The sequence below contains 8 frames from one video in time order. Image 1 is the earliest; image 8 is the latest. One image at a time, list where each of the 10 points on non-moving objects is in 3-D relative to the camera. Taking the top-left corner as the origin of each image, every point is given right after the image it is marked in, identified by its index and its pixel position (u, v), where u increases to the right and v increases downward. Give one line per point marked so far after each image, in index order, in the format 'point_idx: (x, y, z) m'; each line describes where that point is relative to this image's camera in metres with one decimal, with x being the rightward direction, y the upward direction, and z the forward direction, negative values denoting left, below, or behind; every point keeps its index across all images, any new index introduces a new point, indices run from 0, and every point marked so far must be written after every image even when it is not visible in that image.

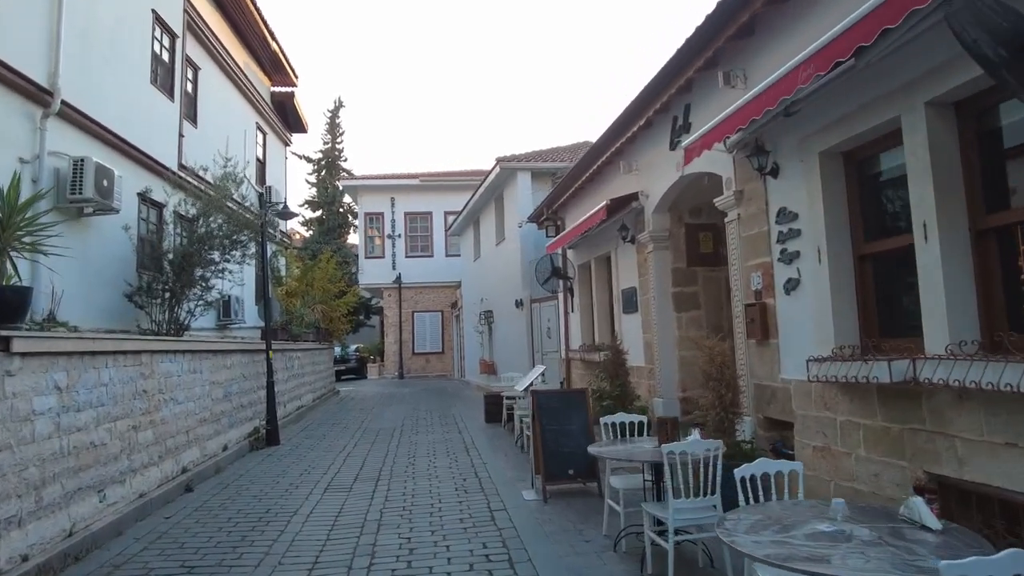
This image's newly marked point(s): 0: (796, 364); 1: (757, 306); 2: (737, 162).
0: (+2.5, -0.7, +5.5) m
1: (+2.3, -0.2, +6.0) m
2: (+2.2, +1.2, +6.3) m
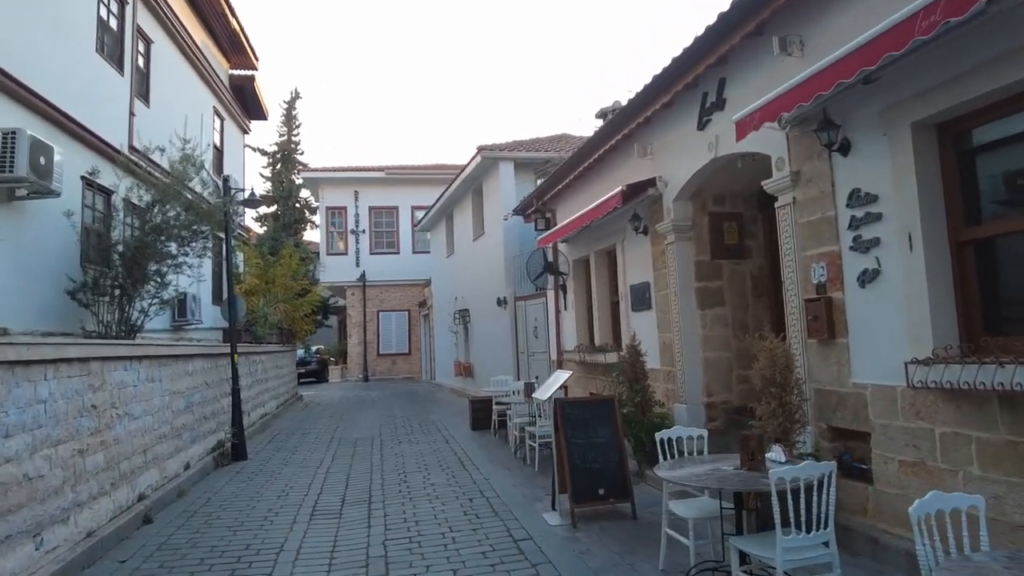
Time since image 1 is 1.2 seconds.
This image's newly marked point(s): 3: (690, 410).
0: (+2.7, -0.6, +4.8) m
1: (+2.5, -0.1, +5.3) m
2: (+2.5, +1.3, +5.6) m
3: (+2.1, -1.4, +7.5) m
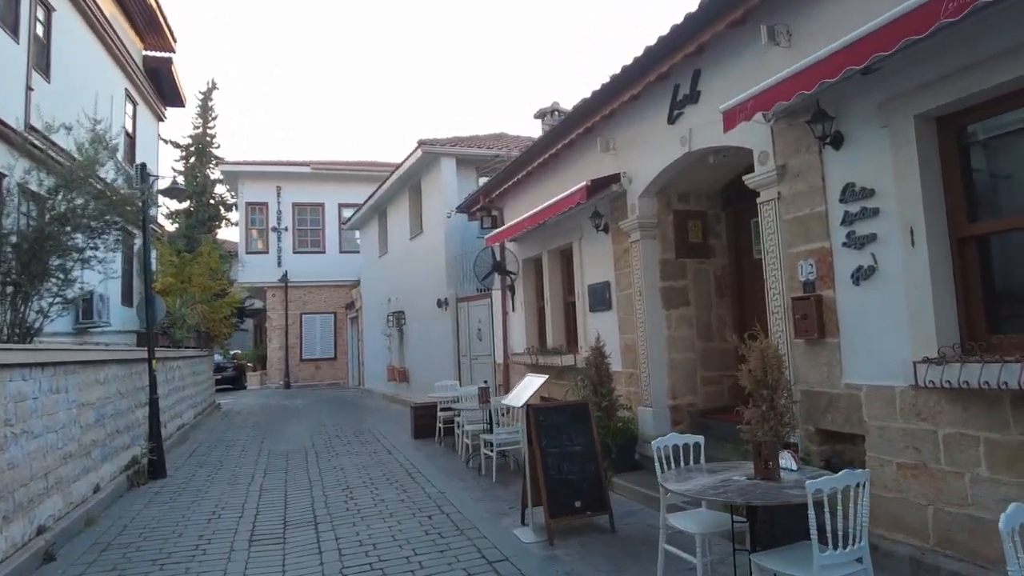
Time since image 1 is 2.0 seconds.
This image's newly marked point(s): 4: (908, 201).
0: (+2.6, -0.6, +4.7) m
1: (+2.4, -0.1, +5.1) m
2: (+2.2, +1.3, +5.4) m
3: (+1.6, -1.4, +7.3) m
4: (+2.7, +0.6, +4.4) m
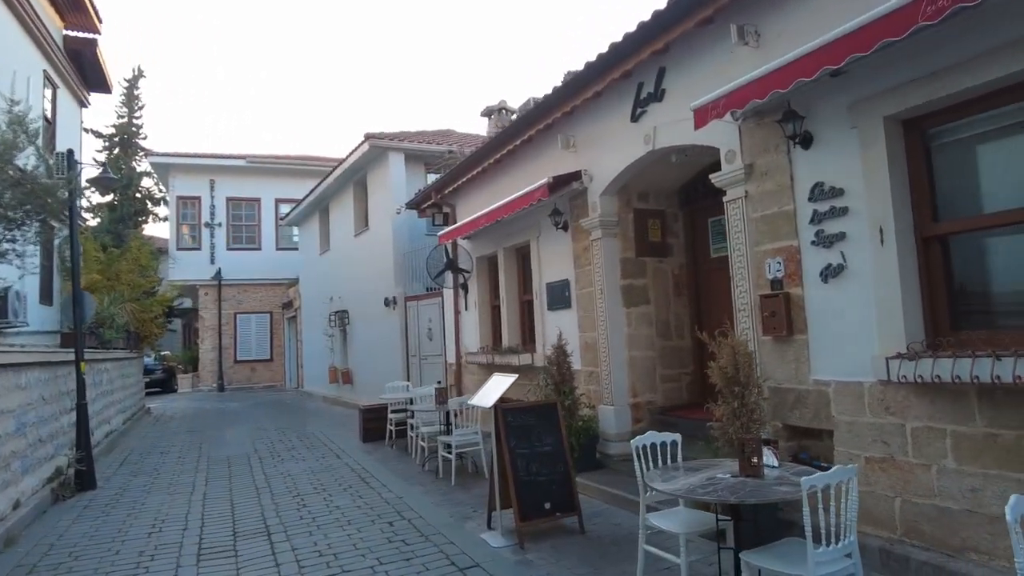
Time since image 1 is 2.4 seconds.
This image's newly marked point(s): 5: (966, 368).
0: (+2.4, -0.6, +4.8) m
1: (+2.1, -0.1, +5.2) m
2: (+2.0, +1.3, +5.5) m
3: (+1.2, -1.4, +7.3) m
4: (+2.5, +0.6, +4.5) m
5: (+2.7, -0.5, +3.9) m
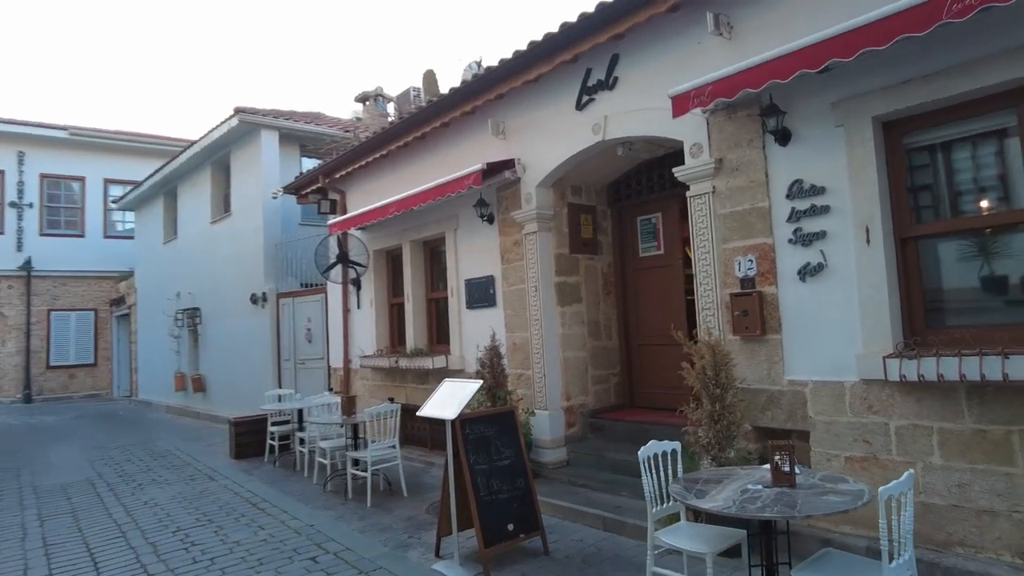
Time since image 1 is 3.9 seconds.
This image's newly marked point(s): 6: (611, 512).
0: (+2.2, -0.5, +4.7) m
1: (+1.9, -0.1, +5.0) m
2: (+1.7, +1.3, +5.3) m
3: (+0.4, -1.4, +6.8) m
4: (+2.4, +0.6, +4.5) m
5: (+2.8, -0.5, +3.9) m
6: (+0.8, -1.9, +5.5) m
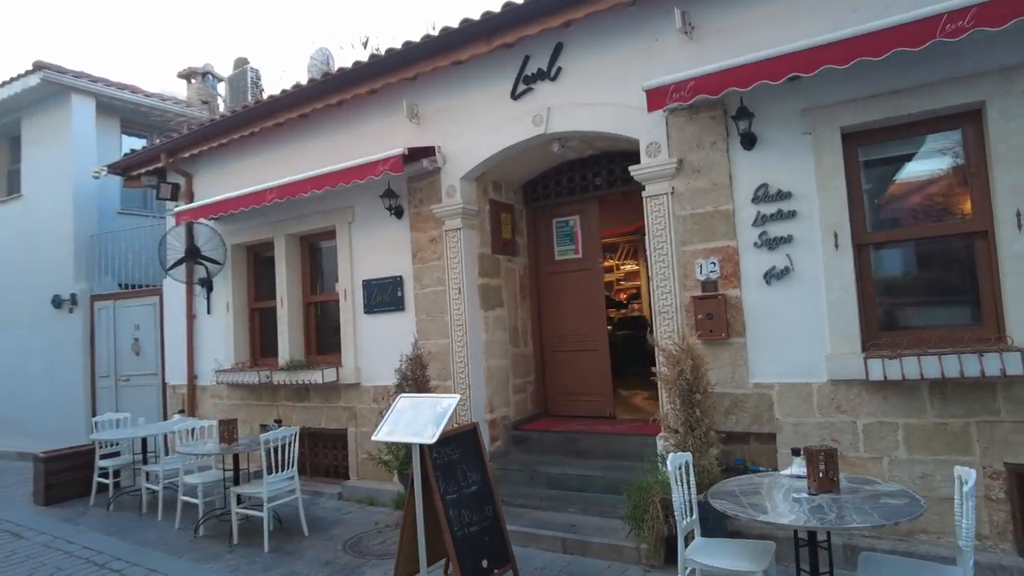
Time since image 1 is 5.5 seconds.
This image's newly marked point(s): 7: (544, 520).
0: (+2.0, -0.6, +4.8) m
1: (+1.6, -0.1, +5.0) m
2: (+1.3, +1.3, +5.2) m
3: (-0.3, -1.4, +6.2) m
4: (+2.3, +0.6, +4.7) m
5: (+2.8, -0.5, +4.2) m
6: (+0.5, -1.9, +5.1) m
7: (+0.3, -1.9, +5.4) m
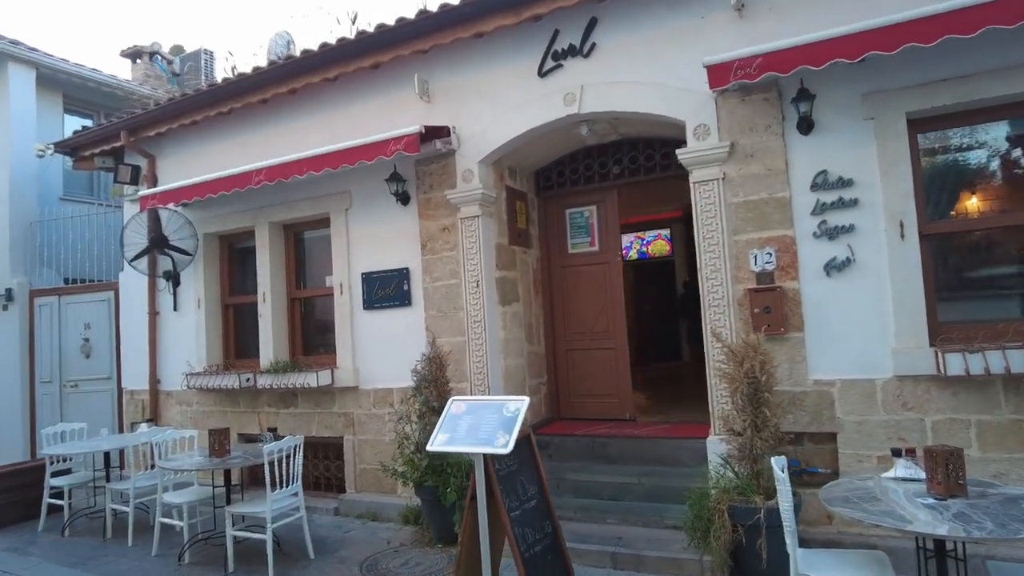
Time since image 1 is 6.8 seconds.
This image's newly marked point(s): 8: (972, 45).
0: (+2.4, -0.5, +4.6) m
1: (+1.9, 0.0, +4.7) m
2: (+1.6, +1.4, +4.9) m
3: (-0.1, -1.3, +5.7) m
4: (+2.7, +0.7, +4.4) m
5: (+3.2, -0.4, +4.0) m
6: (+0.8, -1.9, +4.7) m
7: (+0.5, -1.9, +4.9) m
8: (+3.1, +1.6, +4.3) m
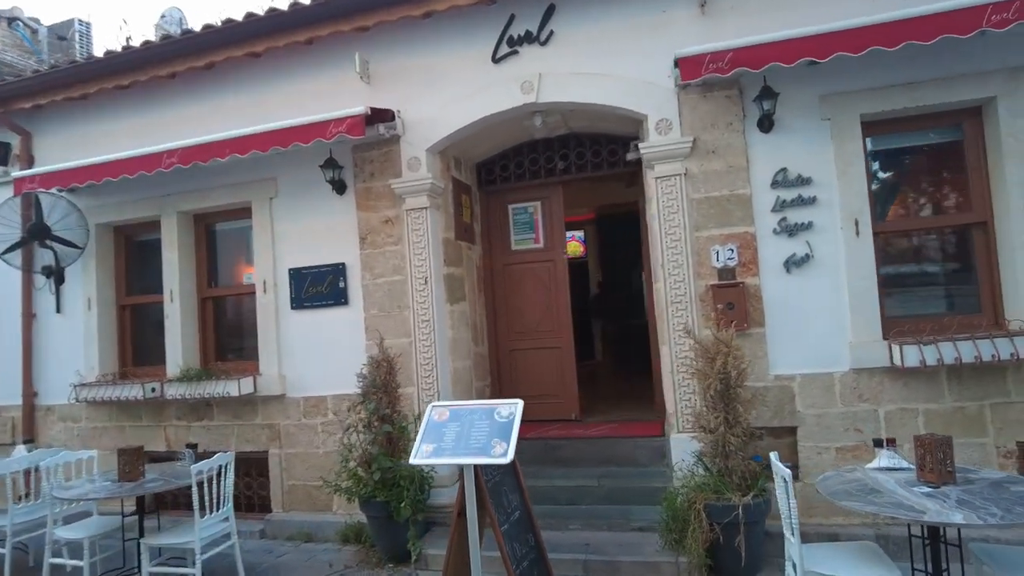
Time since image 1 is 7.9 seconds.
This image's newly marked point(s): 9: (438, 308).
0: (+2.1, -0.5, +4.7) m
1: (+1.6, 0.0, +4.7) m
2: (+1.3, +1.4, +4.9) m
3: (-0.6, -1.3, +5.4) m
4: (+2.4, +0.7, +4.6) m
5: (+3.0, -0.4, +4.3) m
6: (+0.5, -1.8, +4.5) m
7: (+0.3, -1.8, +4.7) m
8: (+2.9, +1.7, +4.5) m
9: (-0.6, -0.2, +5.5) m
